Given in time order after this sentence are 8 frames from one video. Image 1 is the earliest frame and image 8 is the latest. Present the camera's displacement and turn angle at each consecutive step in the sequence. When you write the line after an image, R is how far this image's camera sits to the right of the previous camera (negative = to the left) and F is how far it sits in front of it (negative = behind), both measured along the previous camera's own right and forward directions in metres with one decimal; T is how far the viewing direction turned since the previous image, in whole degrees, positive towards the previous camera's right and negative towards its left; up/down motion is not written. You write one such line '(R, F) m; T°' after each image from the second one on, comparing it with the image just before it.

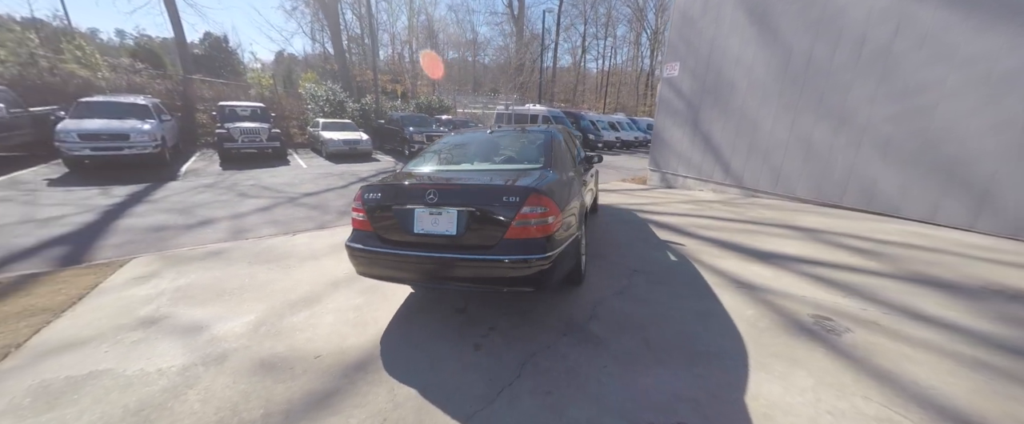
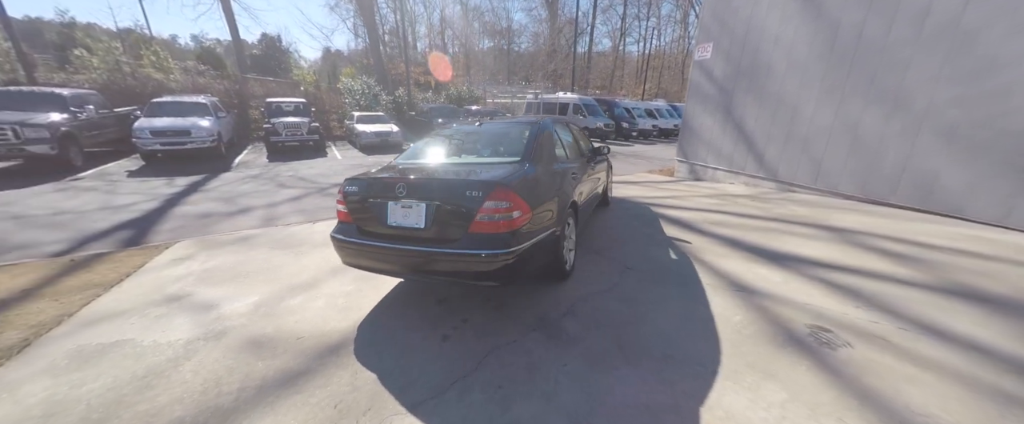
(+0.5, 0.0) m; -7°
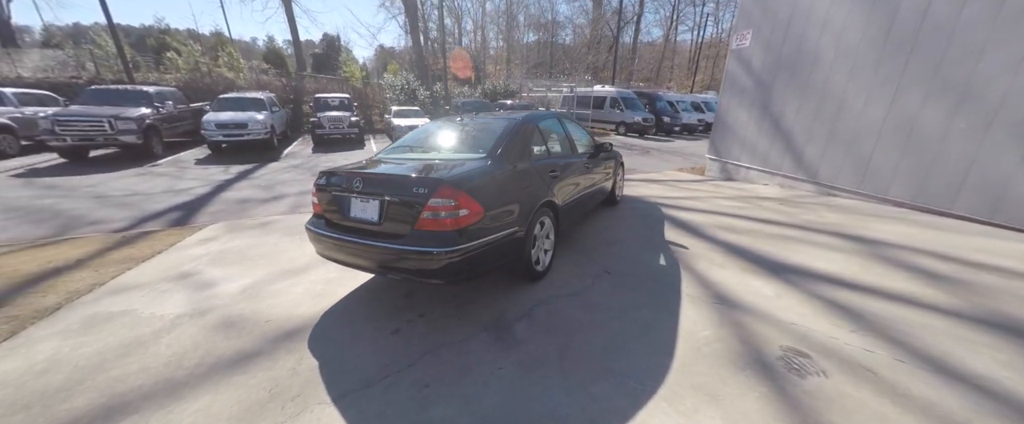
(+0.7, +0.1) m; -8°
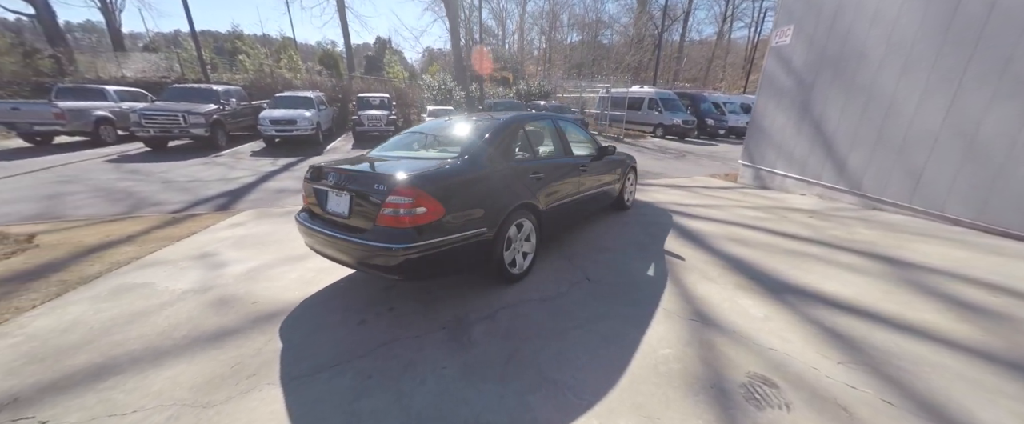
(+0.6, +0.1) m; -7°
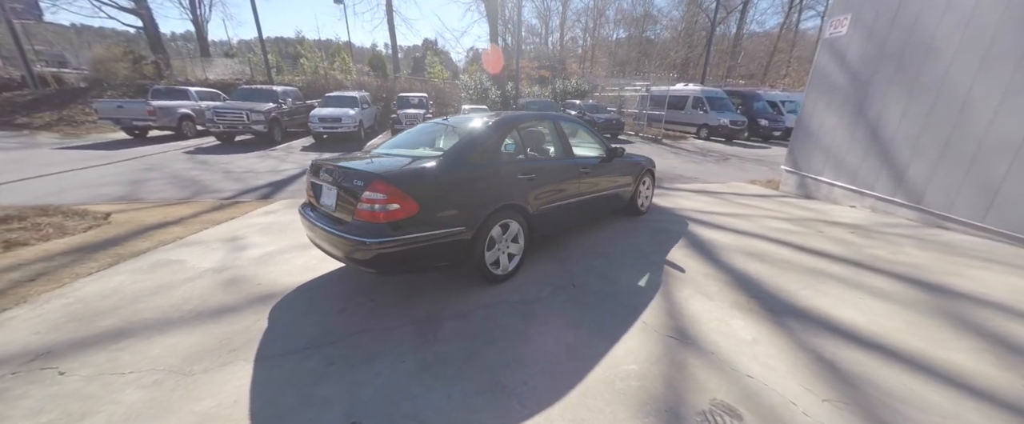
(+0.5, +0.1) m; -7°
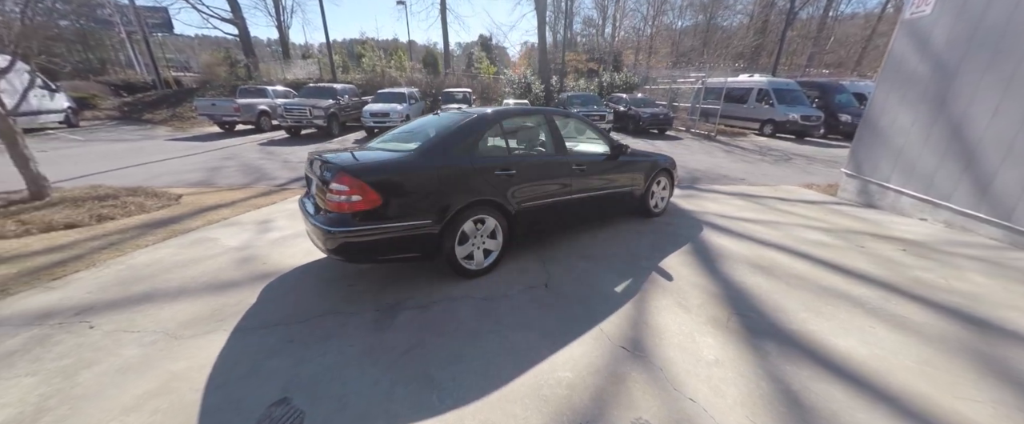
(+0.7, +0.1) m; -10°
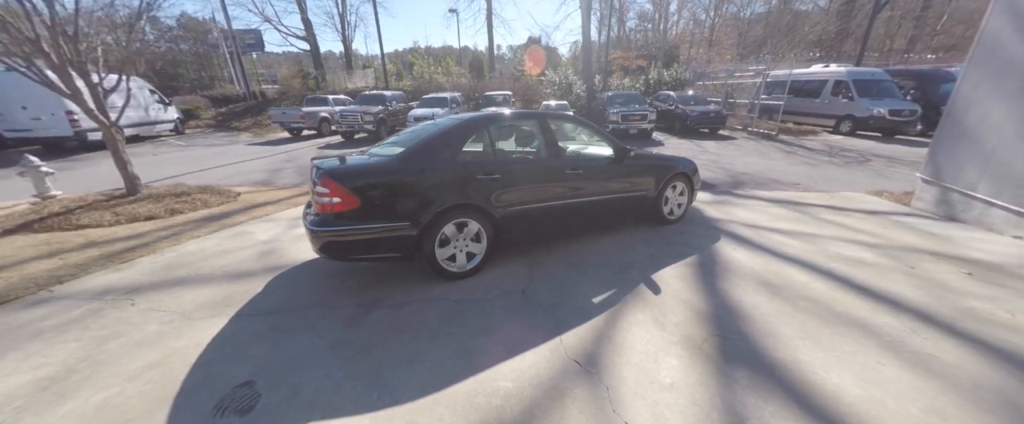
(+0.7, +0.1) m; -9°
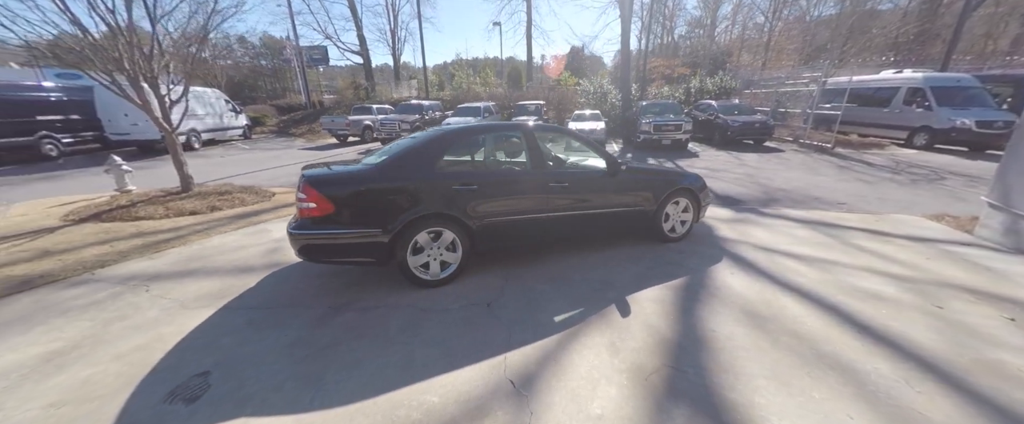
(+0.6, +0.1) m; -7°
